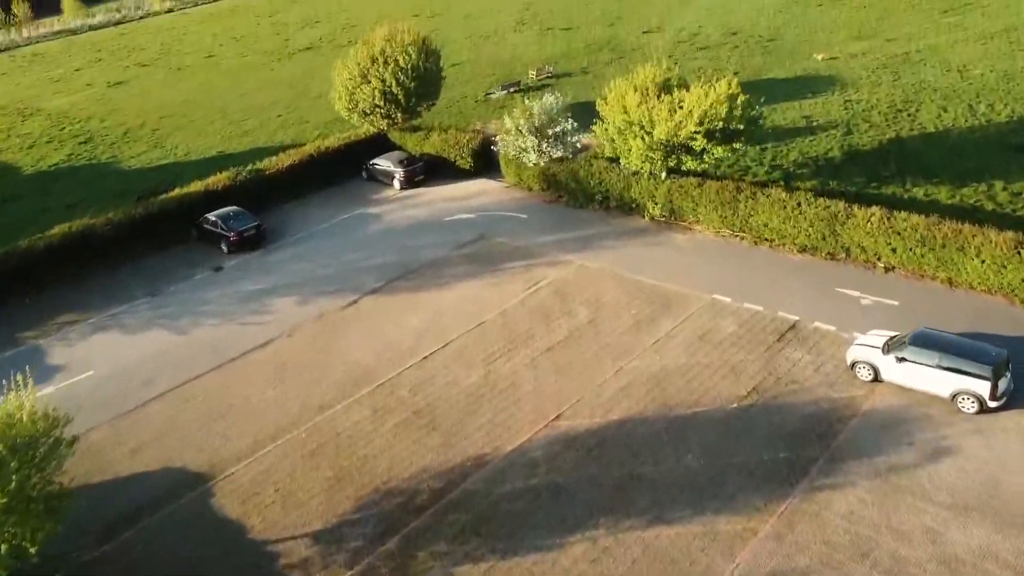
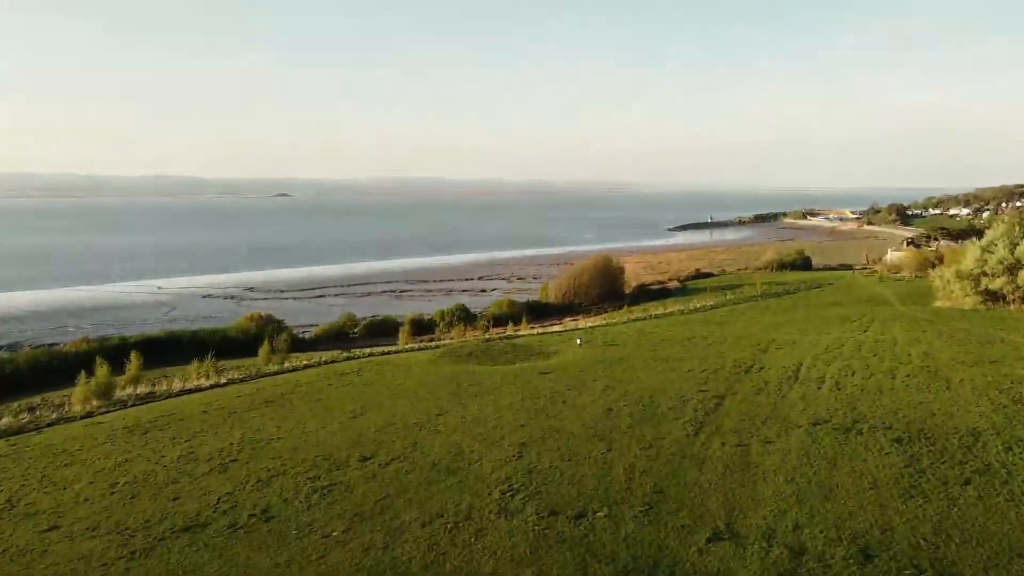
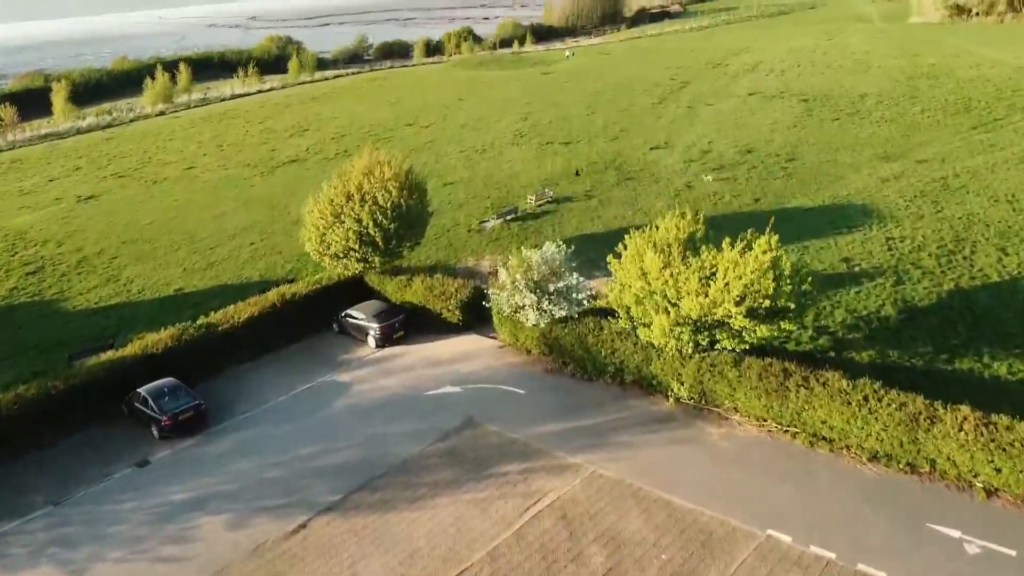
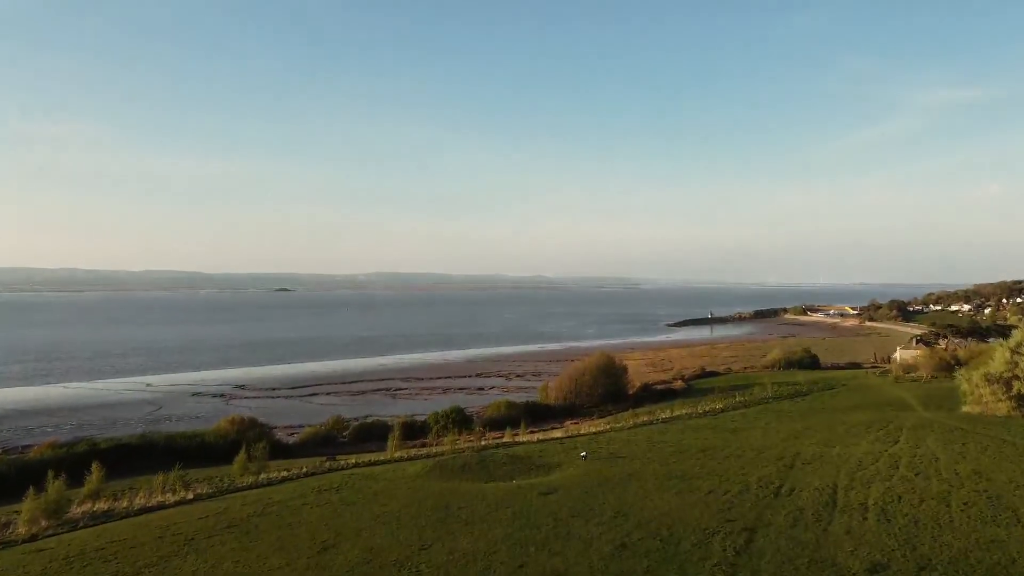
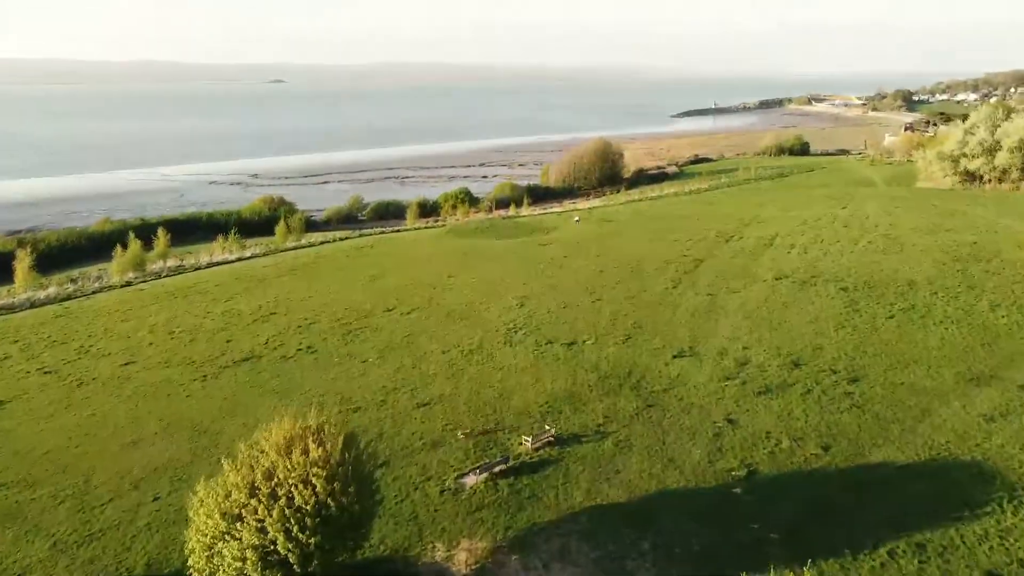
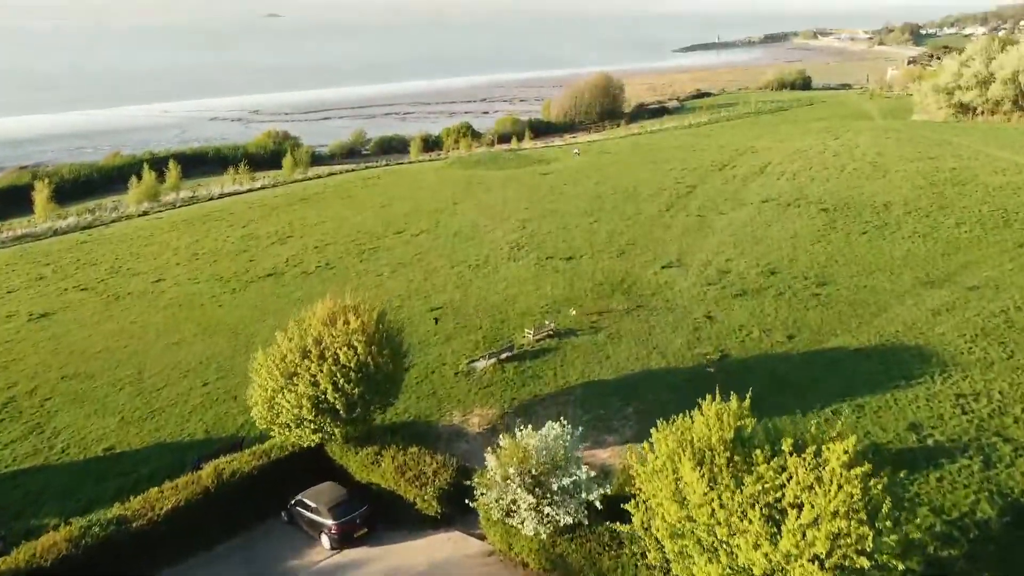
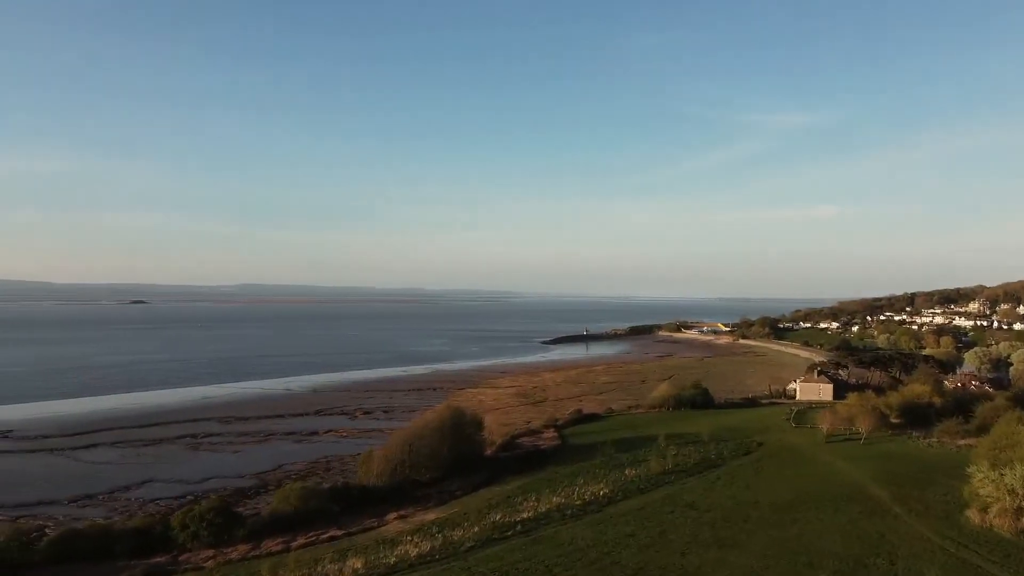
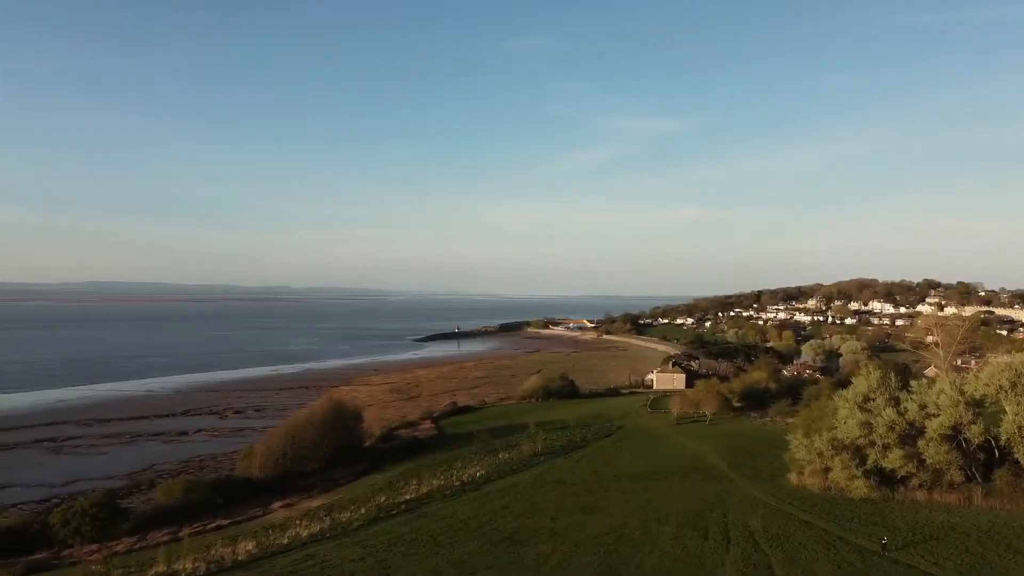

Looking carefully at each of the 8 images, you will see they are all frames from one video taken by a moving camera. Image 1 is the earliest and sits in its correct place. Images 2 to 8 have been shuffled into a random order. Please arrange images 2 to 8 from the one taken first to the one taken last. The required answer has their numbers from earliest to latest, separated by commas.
3, 6, 5, 2, 4, 8, 7
